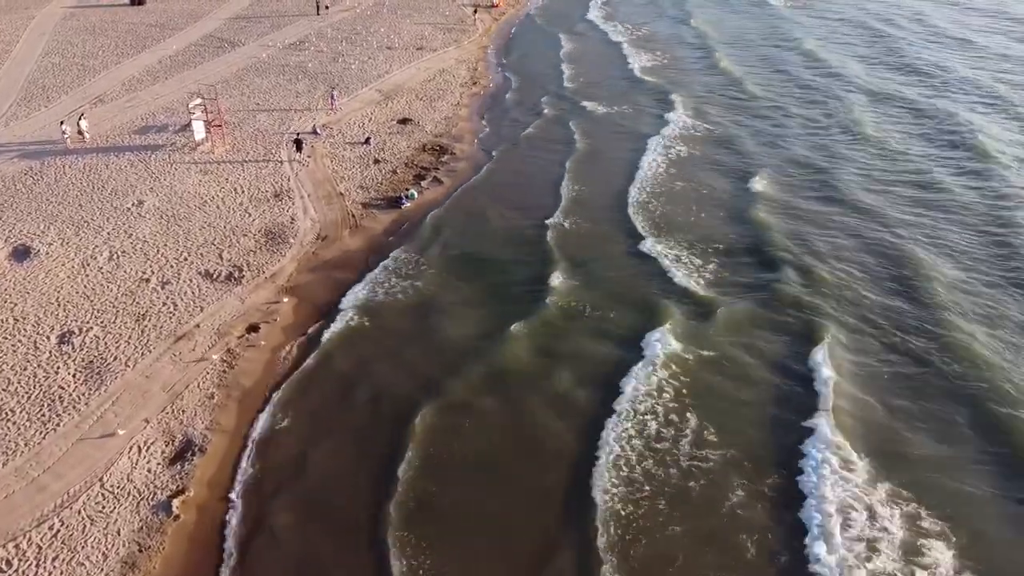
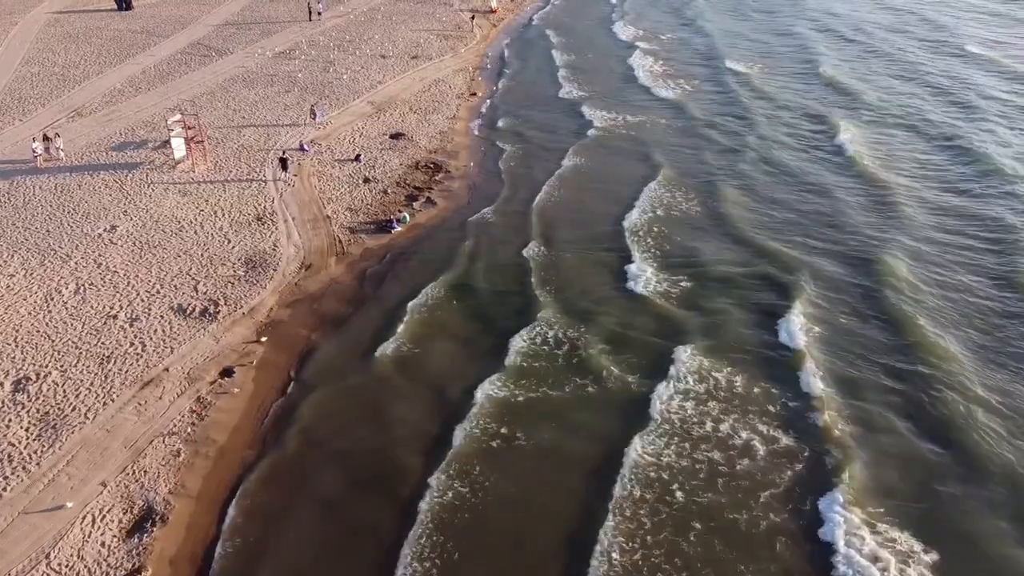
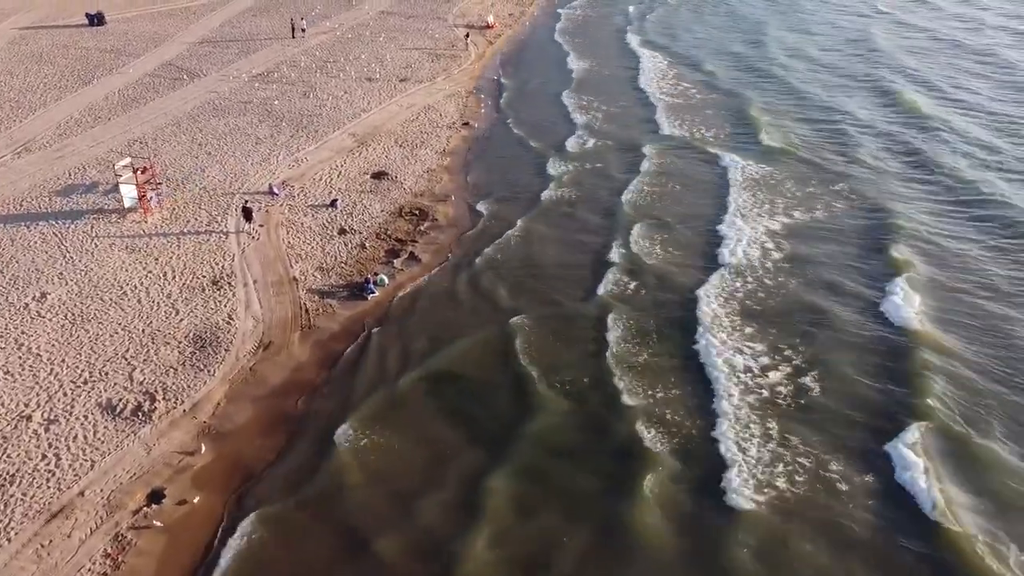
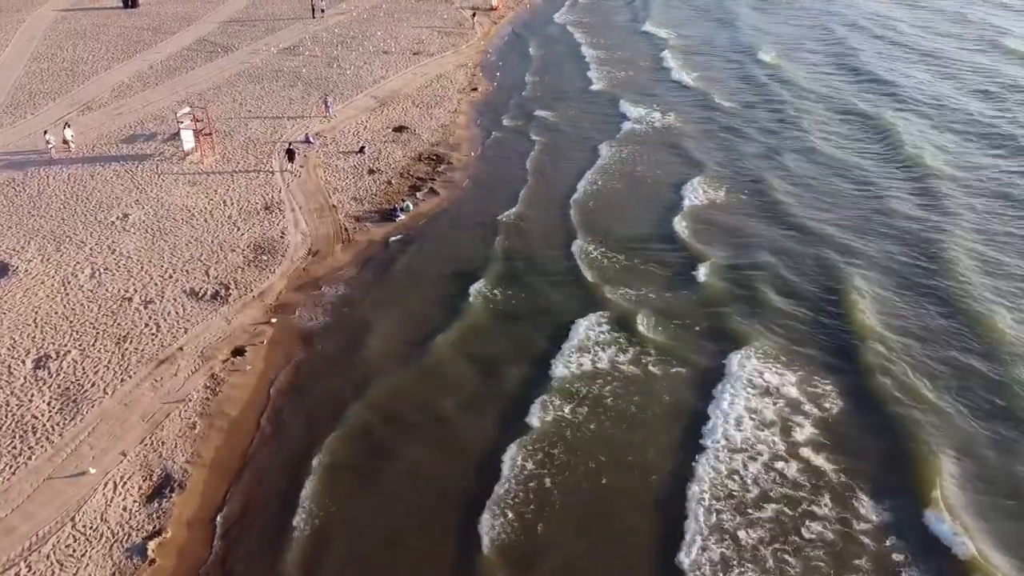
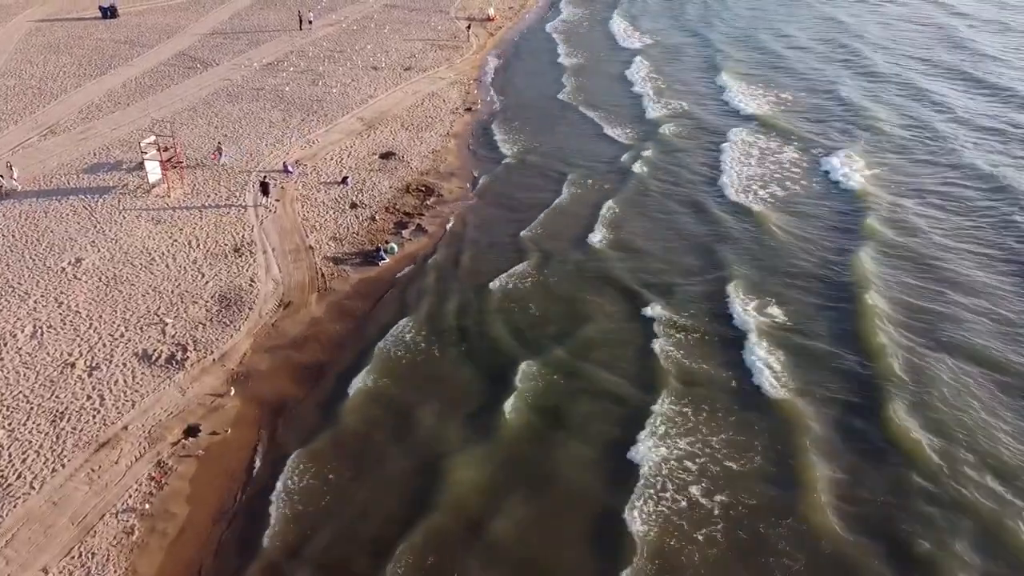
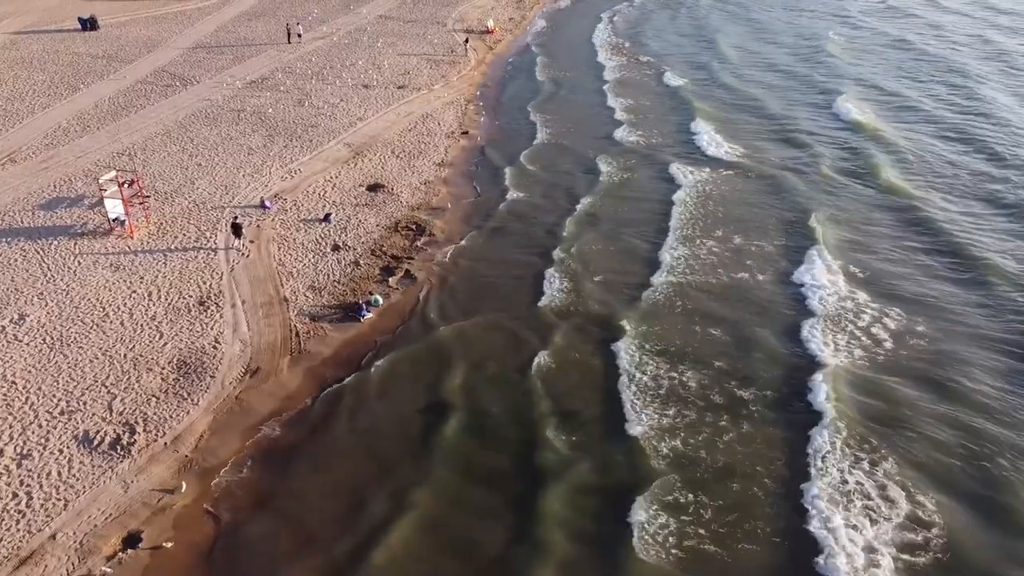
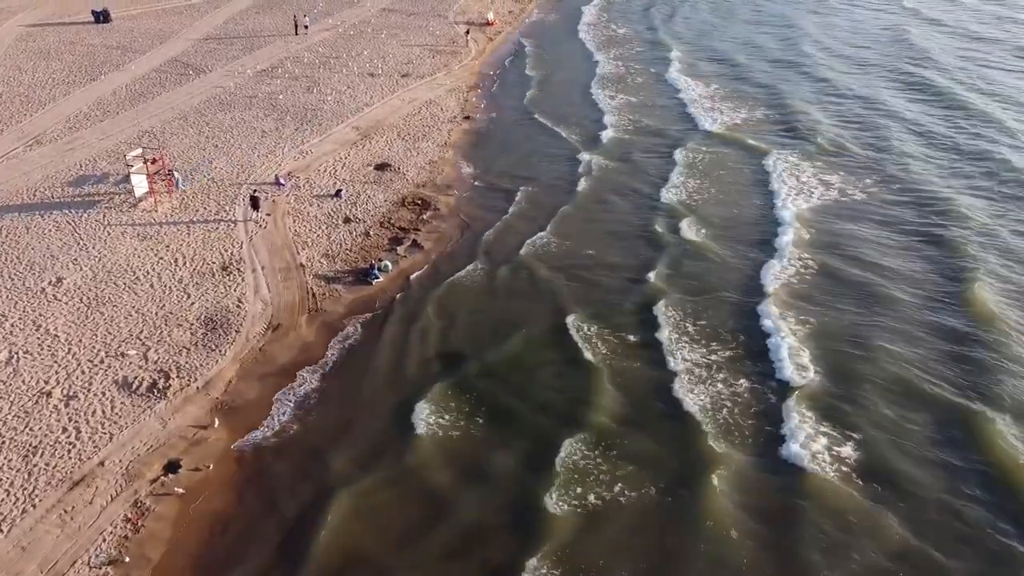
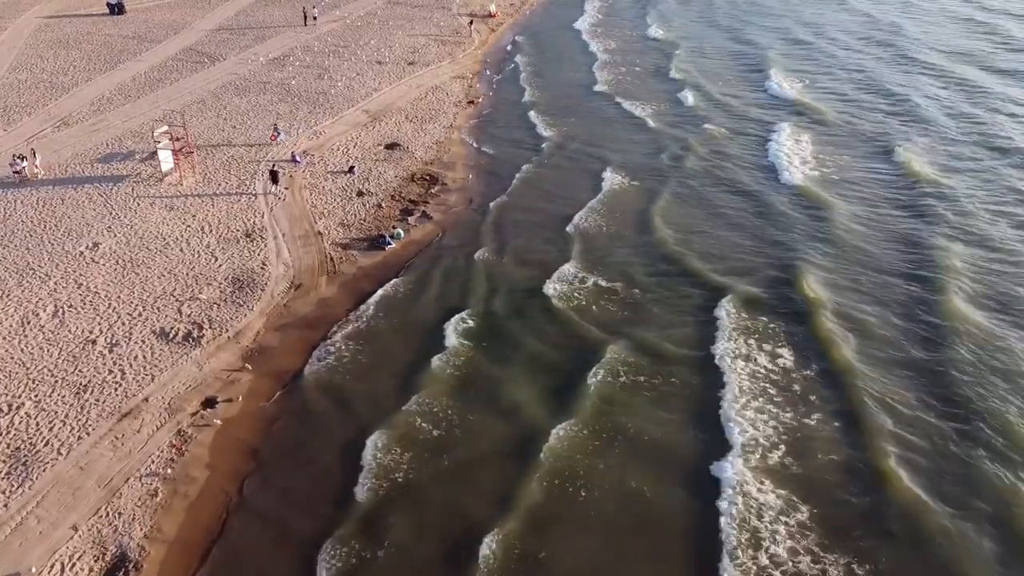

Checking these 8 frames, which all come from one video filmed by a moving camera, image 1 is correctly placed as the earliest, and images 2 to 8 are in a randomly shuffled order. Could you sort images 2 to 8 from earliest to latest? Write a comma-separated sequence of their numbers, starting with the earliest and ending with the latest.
4, 2, 8, 5, 7, 3, 6
